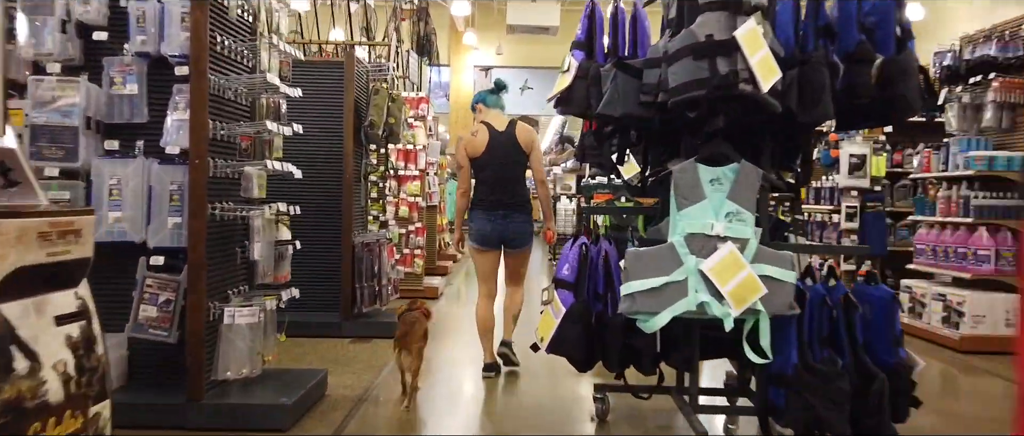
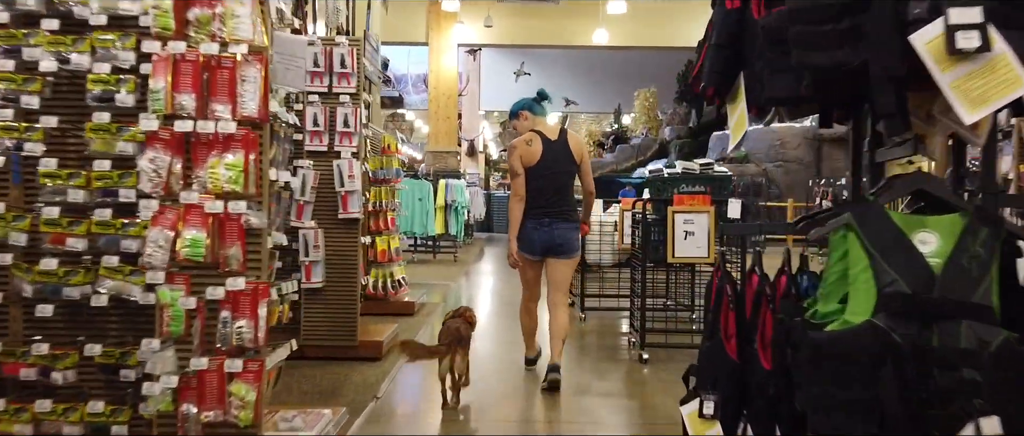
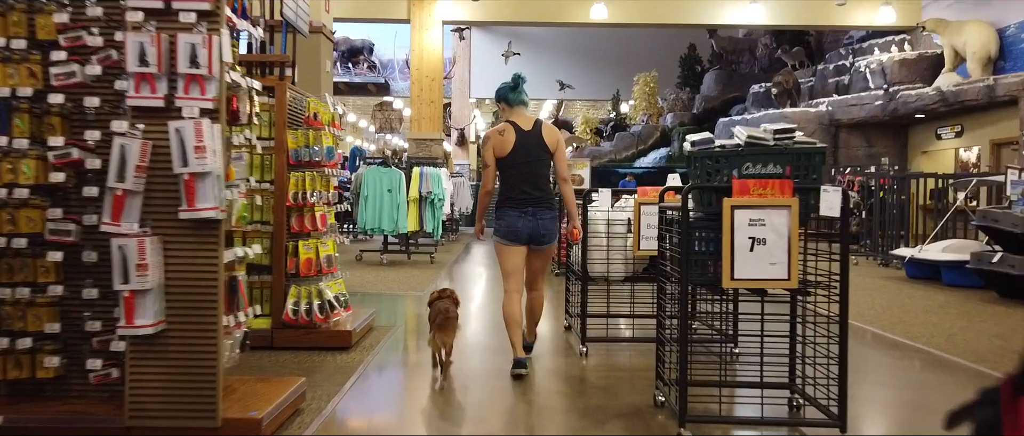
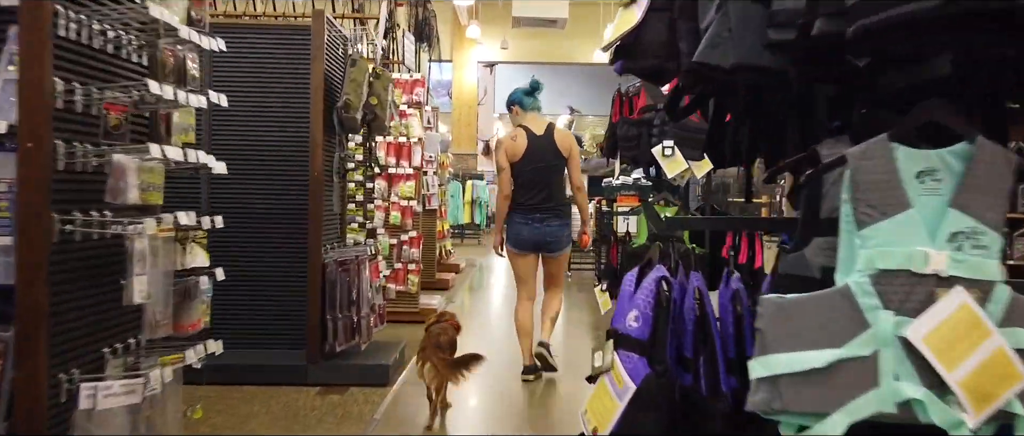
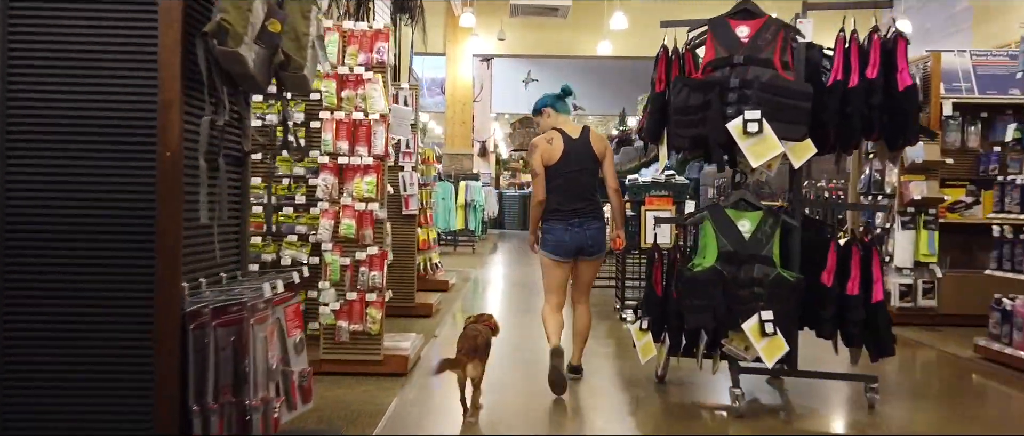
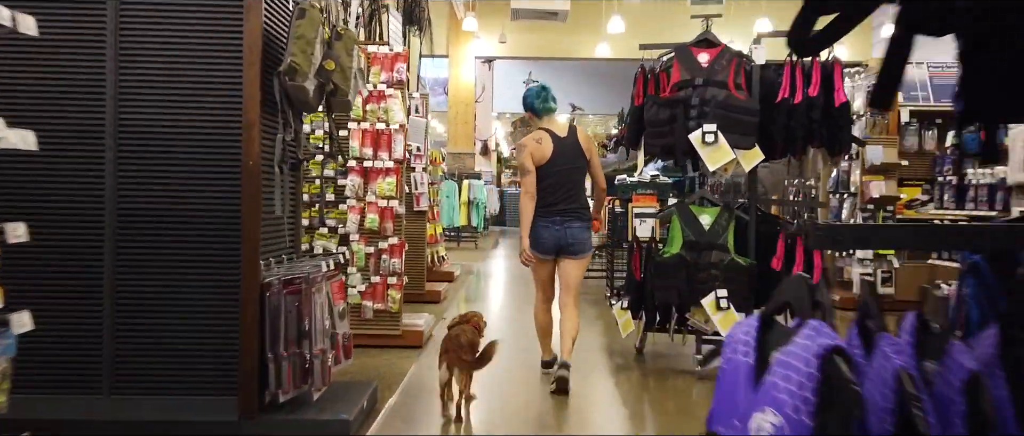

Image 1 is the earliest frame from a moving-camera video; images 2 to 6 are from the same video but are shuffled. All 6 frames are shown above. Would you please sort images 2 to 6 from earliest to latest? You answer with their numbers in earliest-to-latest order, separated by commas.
4, 6, 5, 2, 3
